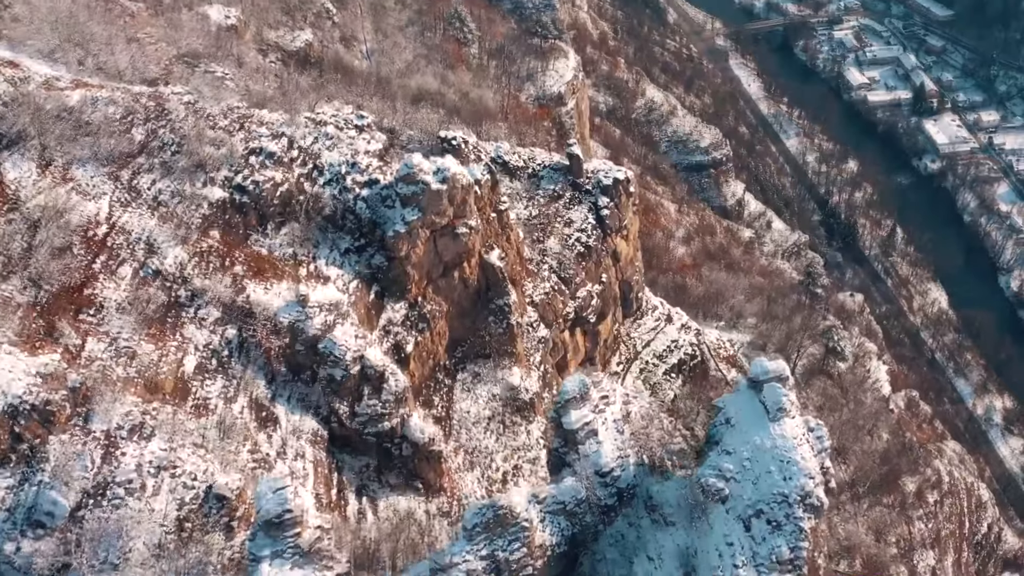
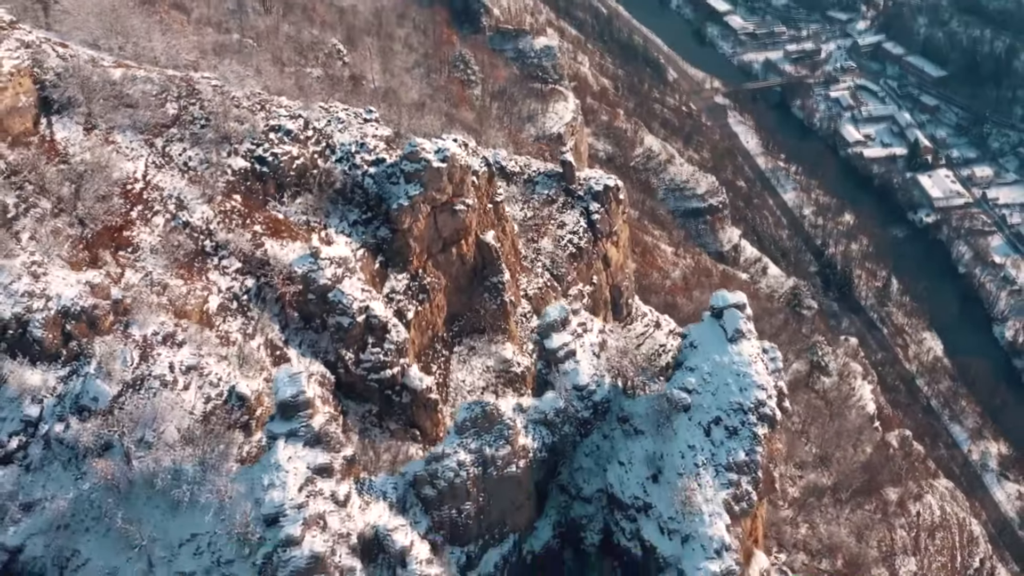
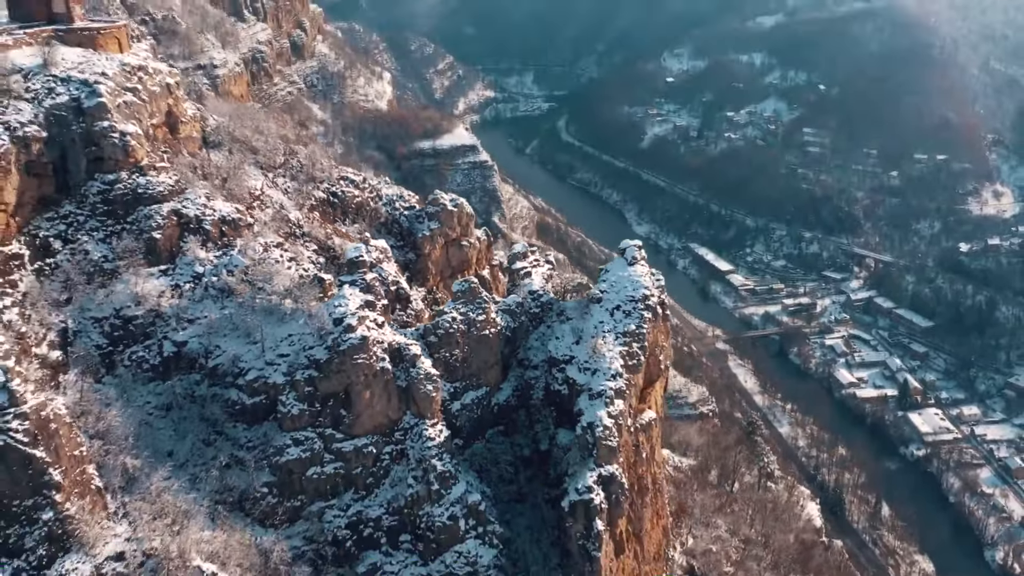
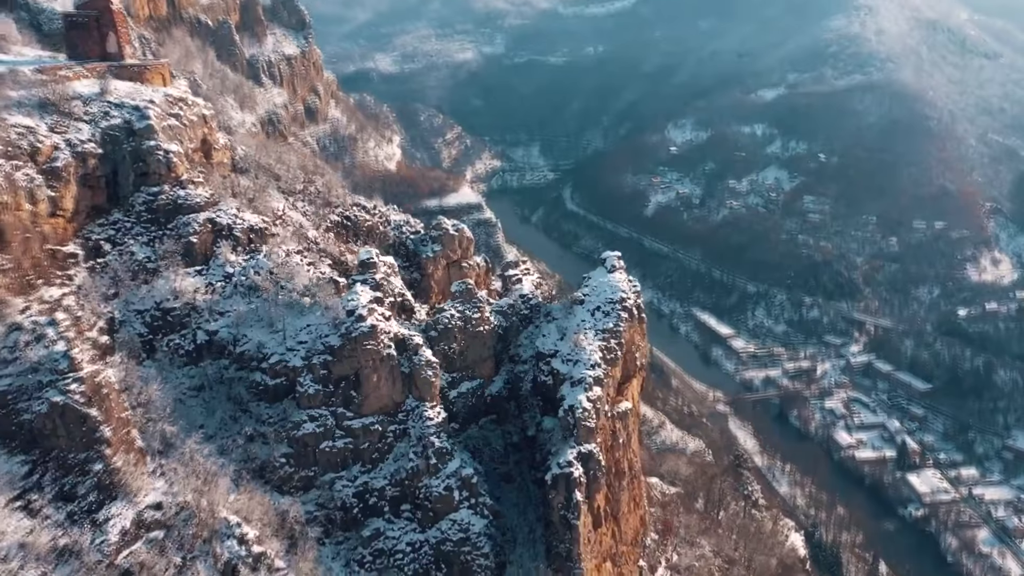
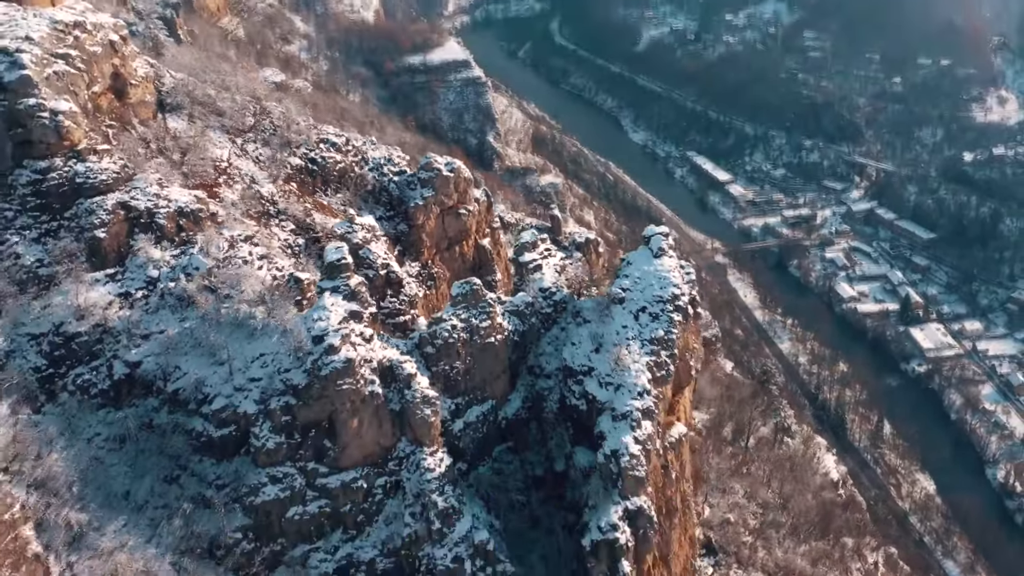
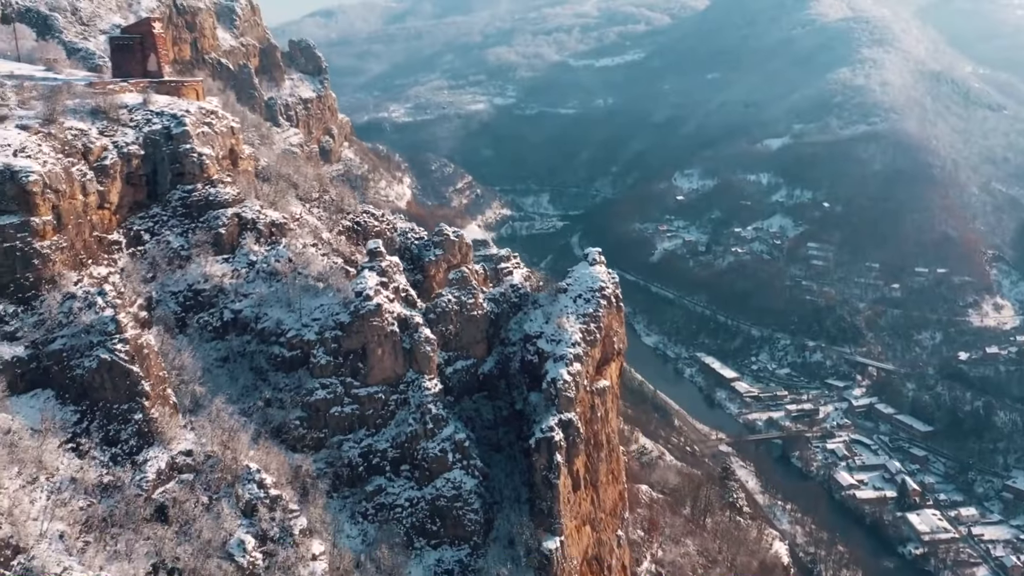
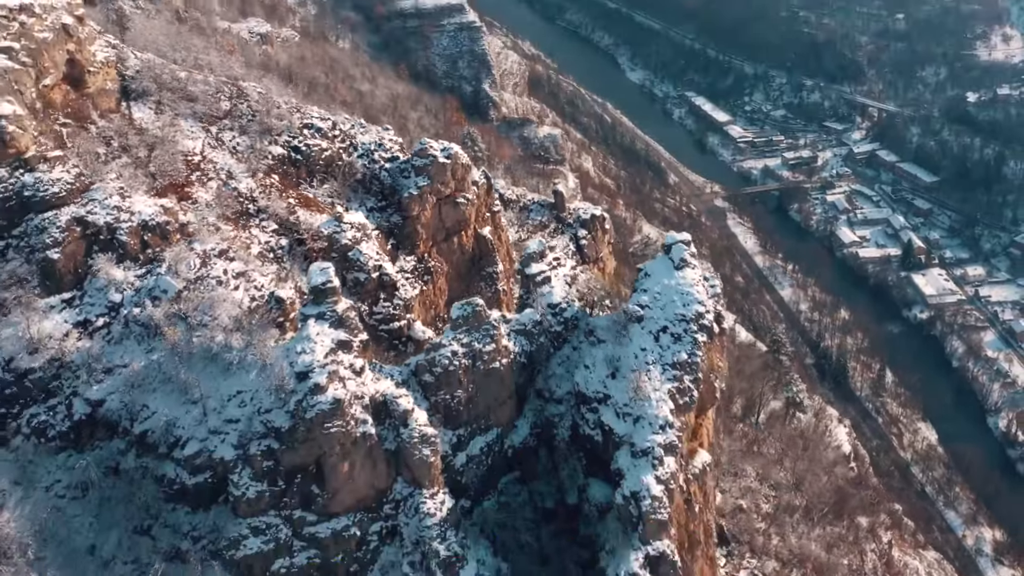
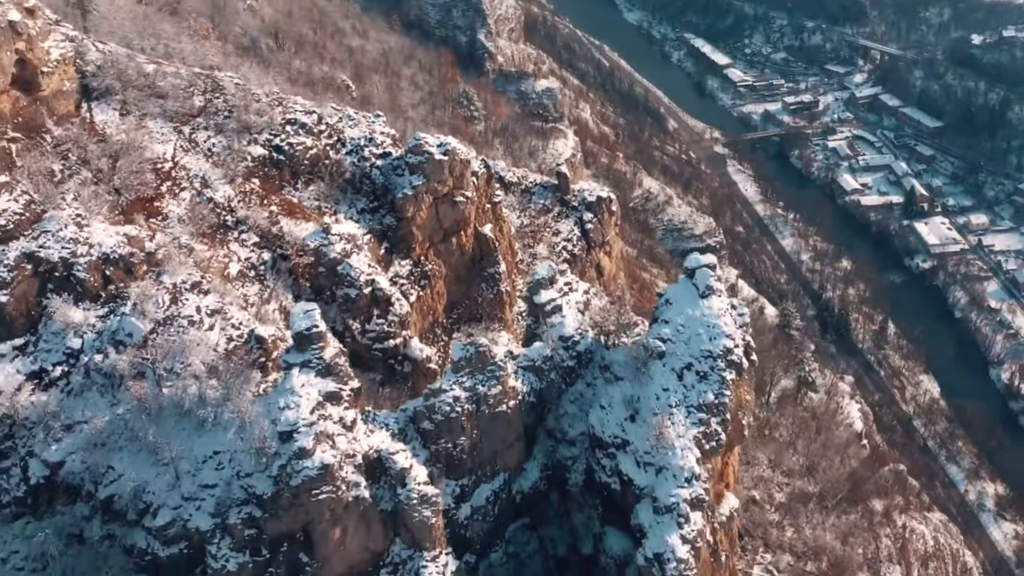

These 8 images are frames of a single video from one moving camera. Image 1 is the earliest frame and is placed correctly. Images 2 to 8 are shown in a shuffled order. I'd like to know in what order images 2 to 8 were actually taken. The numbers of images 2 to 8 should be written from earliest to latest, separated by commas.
2, 8, 7, 5, 3, 4, 6
